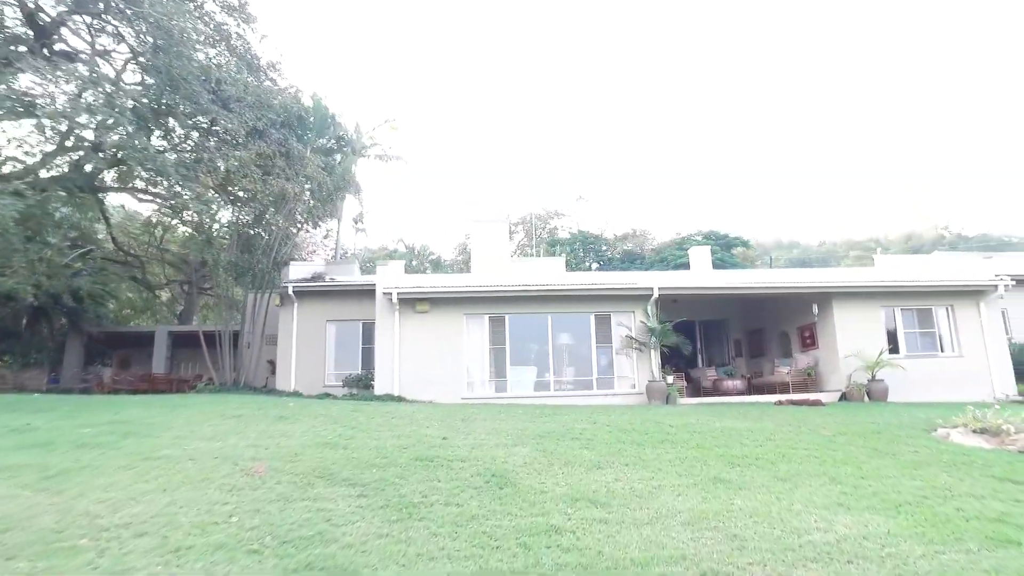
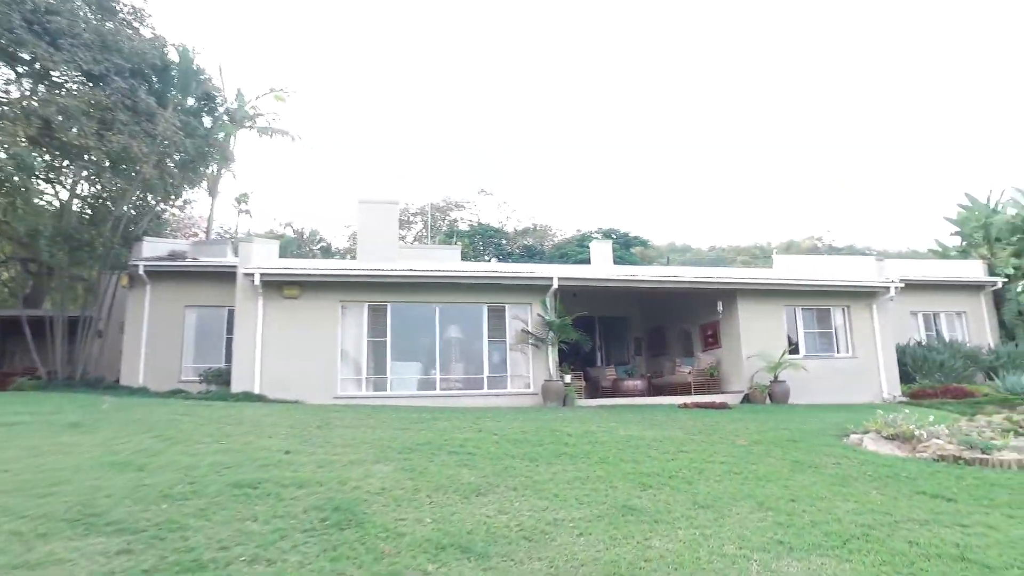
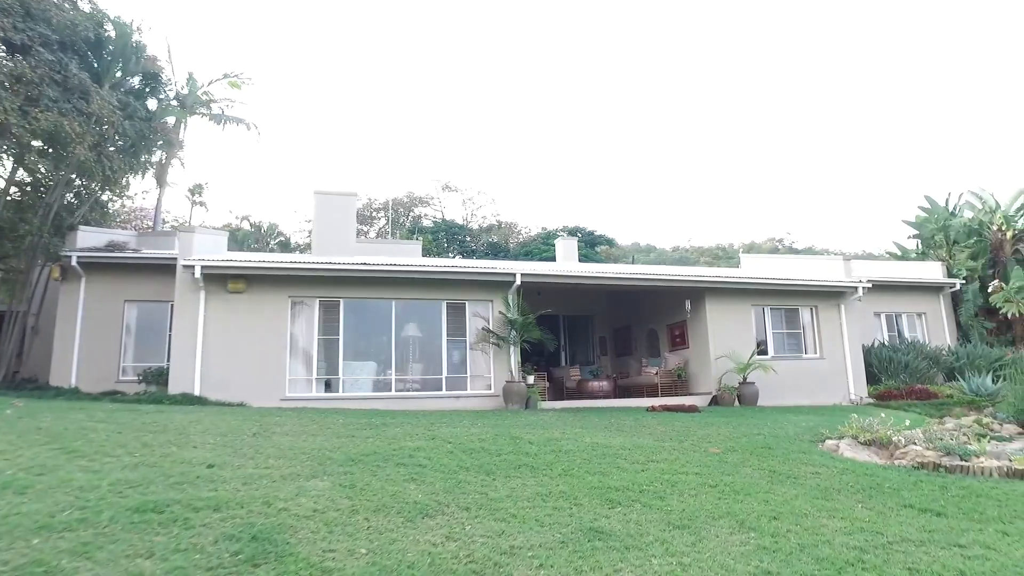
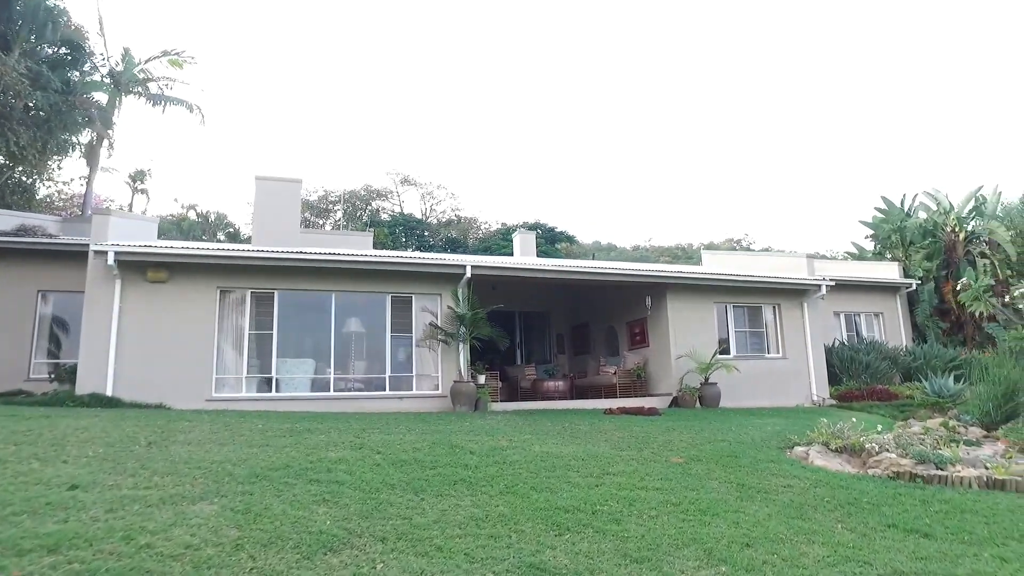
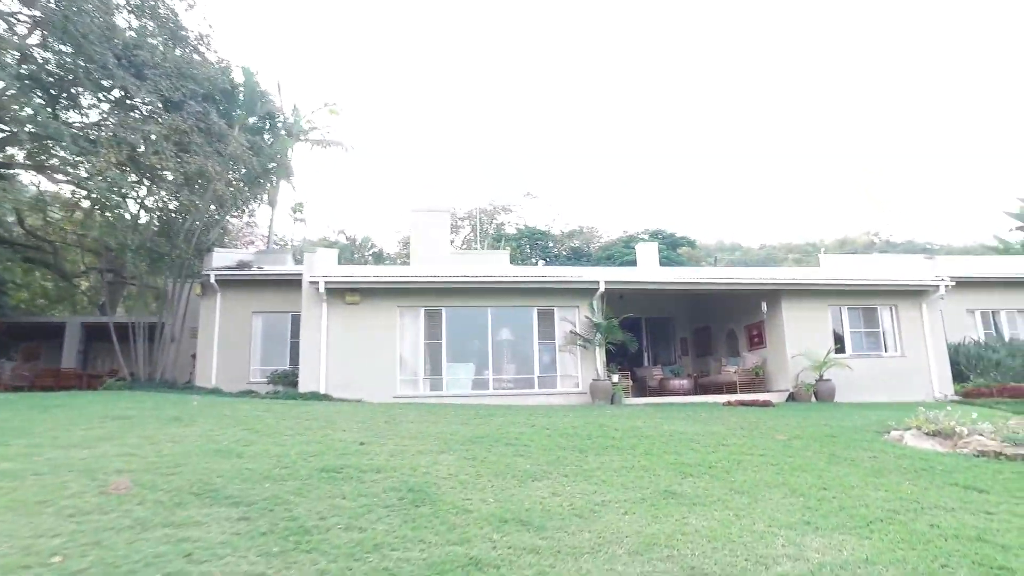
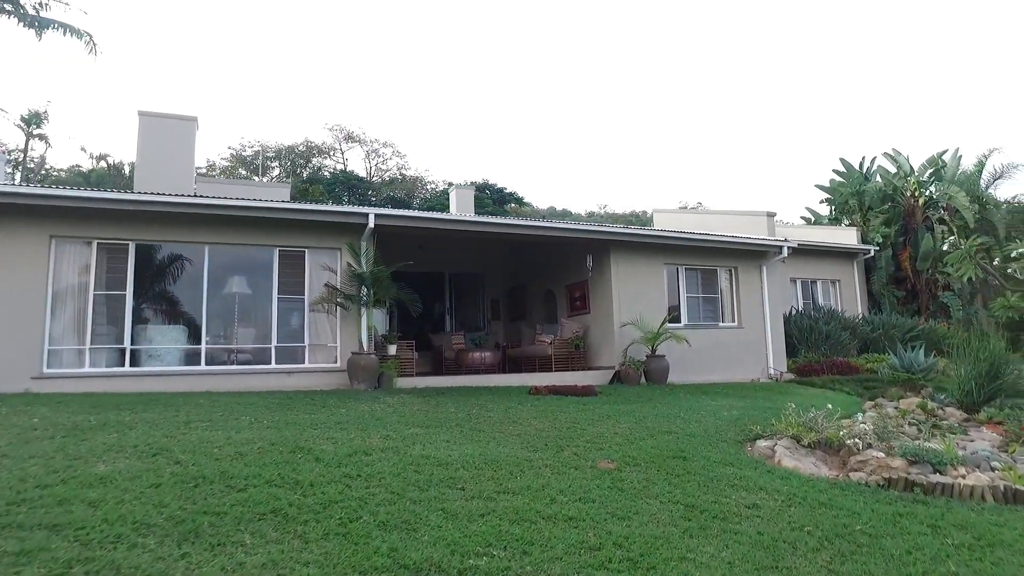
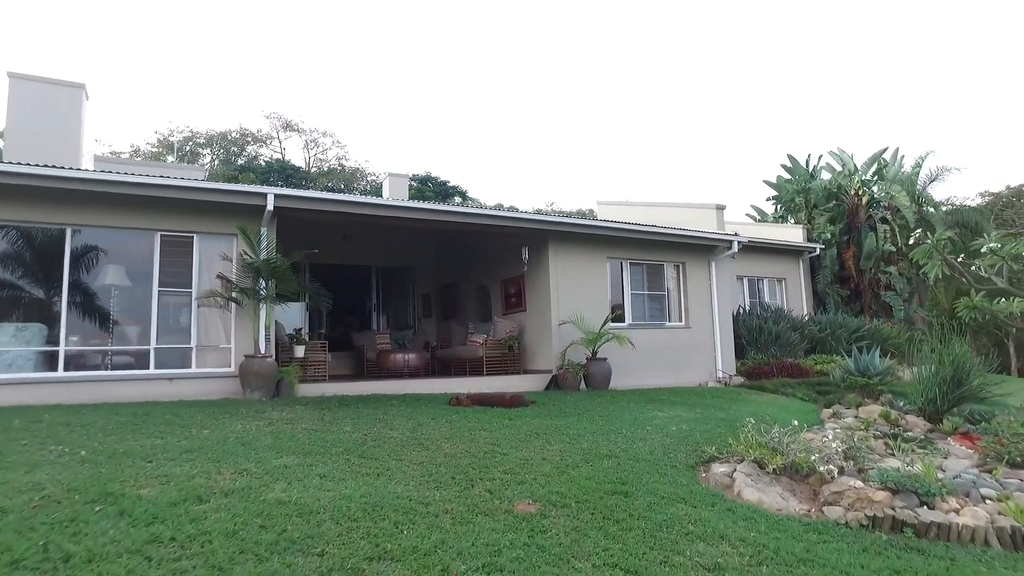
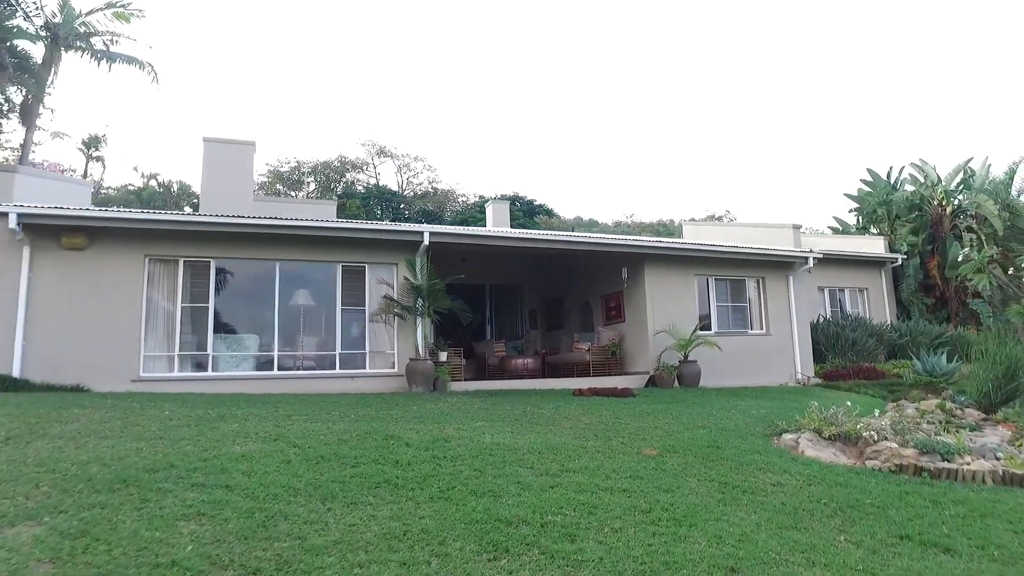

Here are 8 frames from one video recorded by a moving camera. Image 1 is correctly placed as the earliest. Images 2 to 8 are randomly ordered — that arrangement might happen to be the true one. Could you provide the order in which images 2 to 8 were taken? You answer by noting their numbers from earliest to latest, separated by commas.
5, 2, 3, 4, 8, 6, 7
